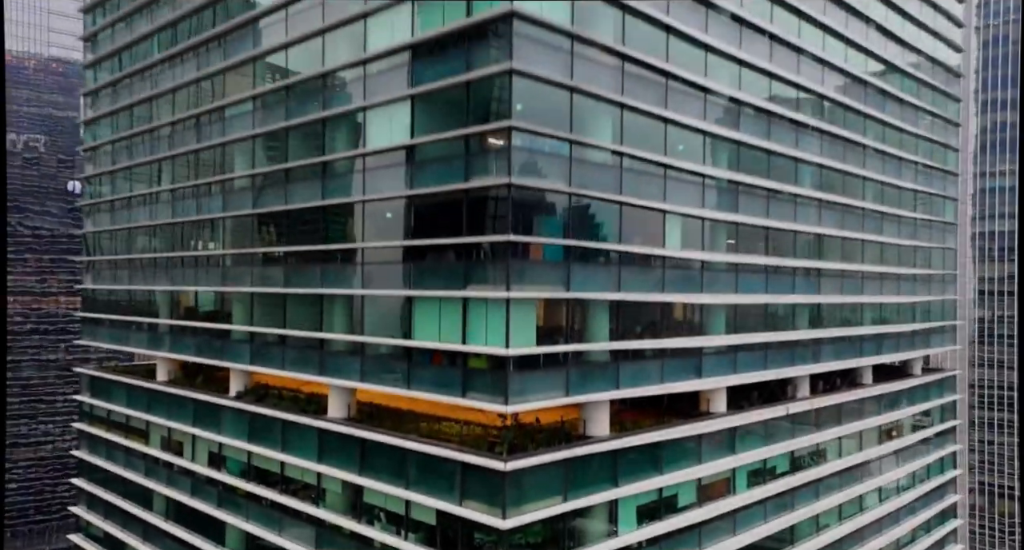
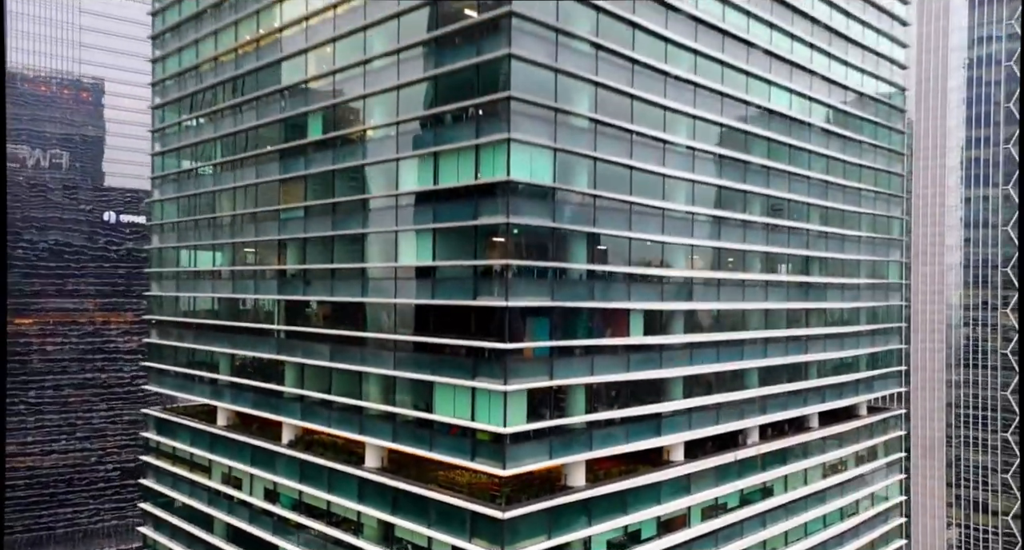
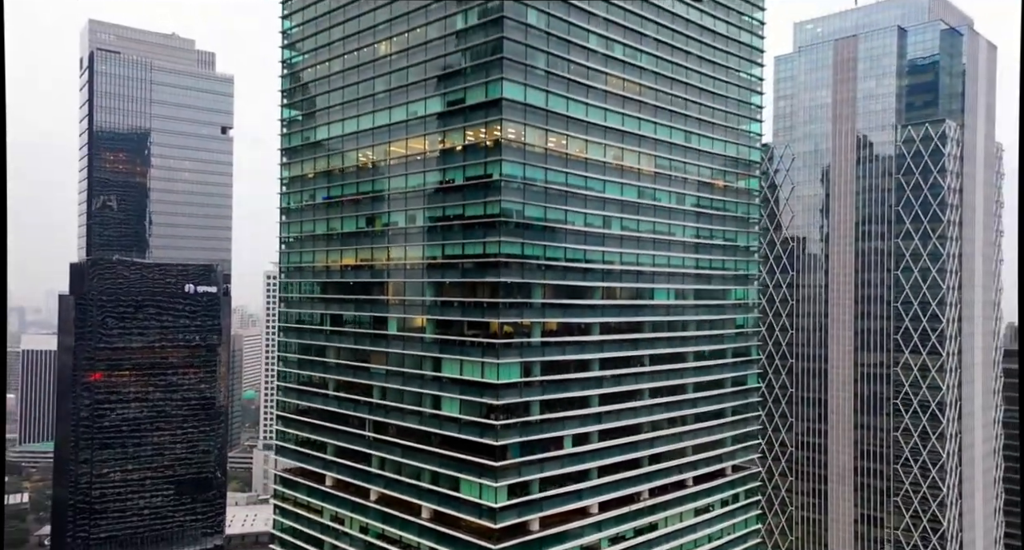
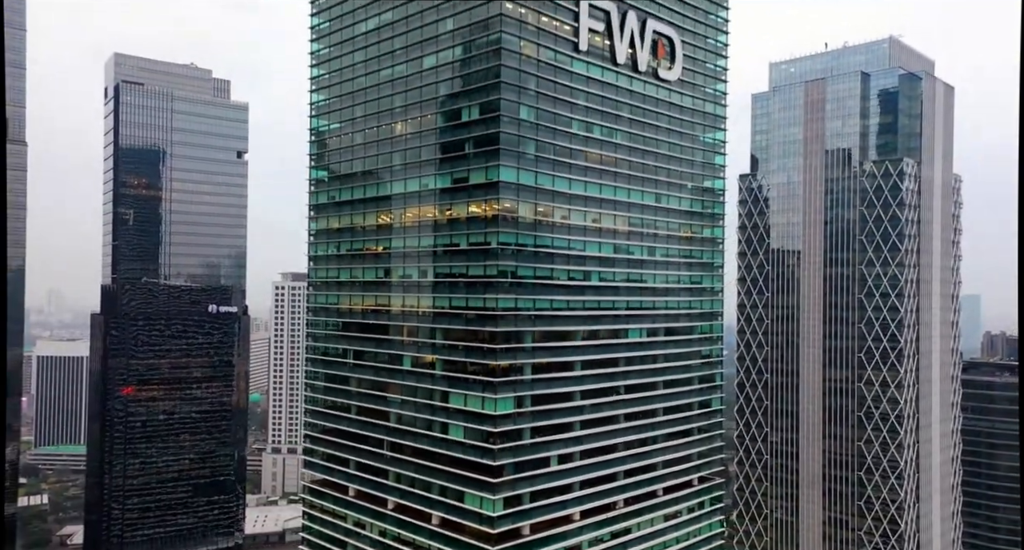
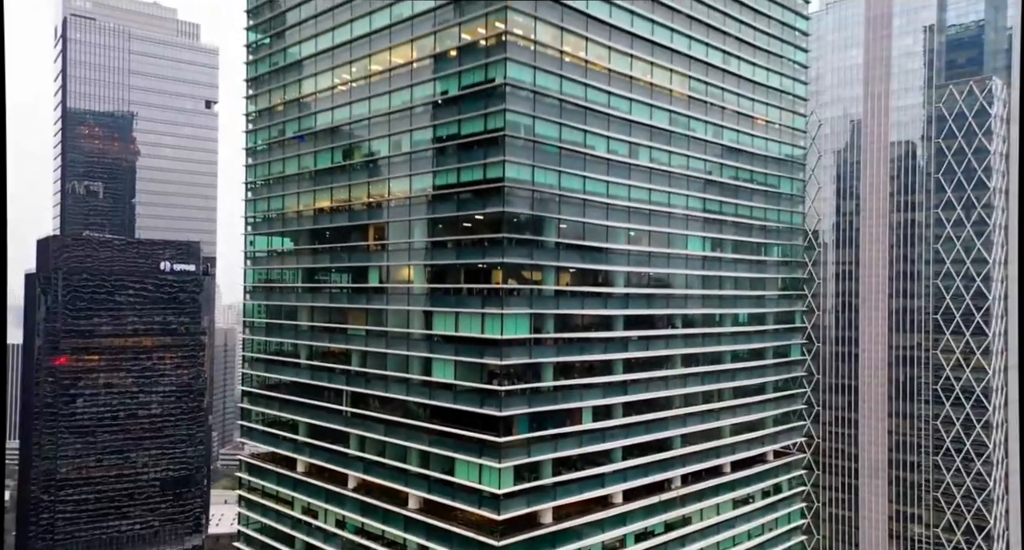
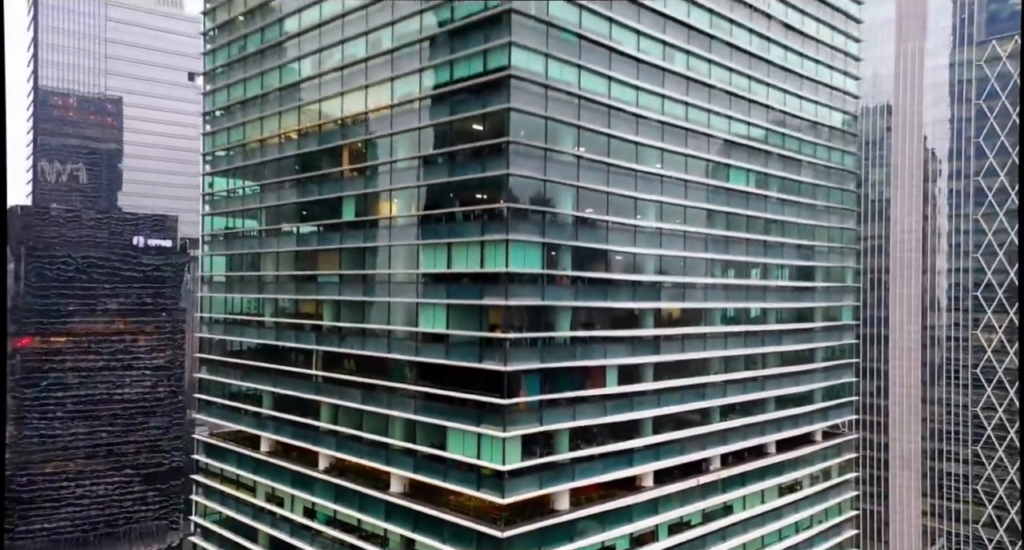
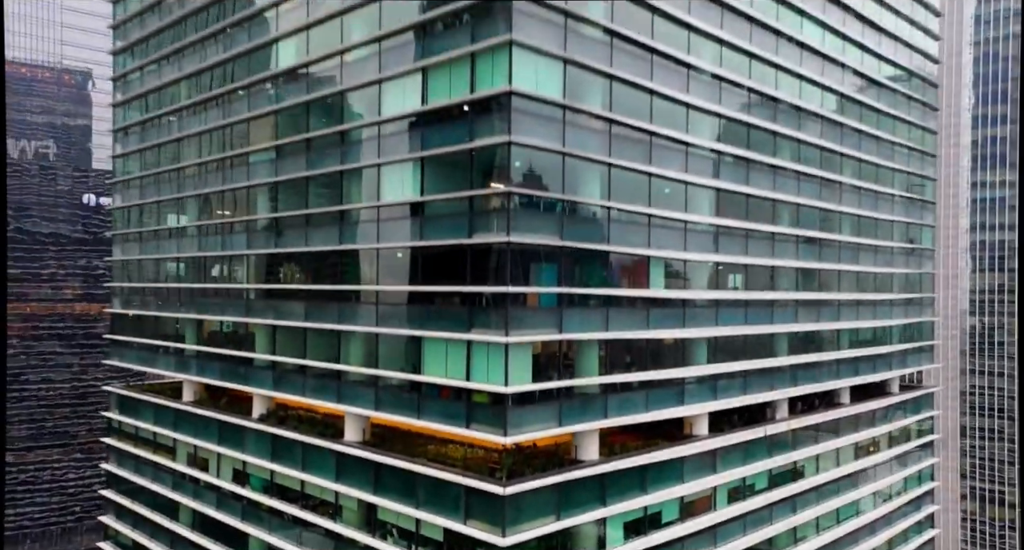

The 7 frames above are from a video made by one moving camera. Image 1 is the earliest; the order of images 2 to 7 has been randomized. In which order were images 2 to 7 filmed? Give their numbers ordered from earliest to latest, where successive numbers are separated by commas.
7, 2, 6, 5, 3, 4
